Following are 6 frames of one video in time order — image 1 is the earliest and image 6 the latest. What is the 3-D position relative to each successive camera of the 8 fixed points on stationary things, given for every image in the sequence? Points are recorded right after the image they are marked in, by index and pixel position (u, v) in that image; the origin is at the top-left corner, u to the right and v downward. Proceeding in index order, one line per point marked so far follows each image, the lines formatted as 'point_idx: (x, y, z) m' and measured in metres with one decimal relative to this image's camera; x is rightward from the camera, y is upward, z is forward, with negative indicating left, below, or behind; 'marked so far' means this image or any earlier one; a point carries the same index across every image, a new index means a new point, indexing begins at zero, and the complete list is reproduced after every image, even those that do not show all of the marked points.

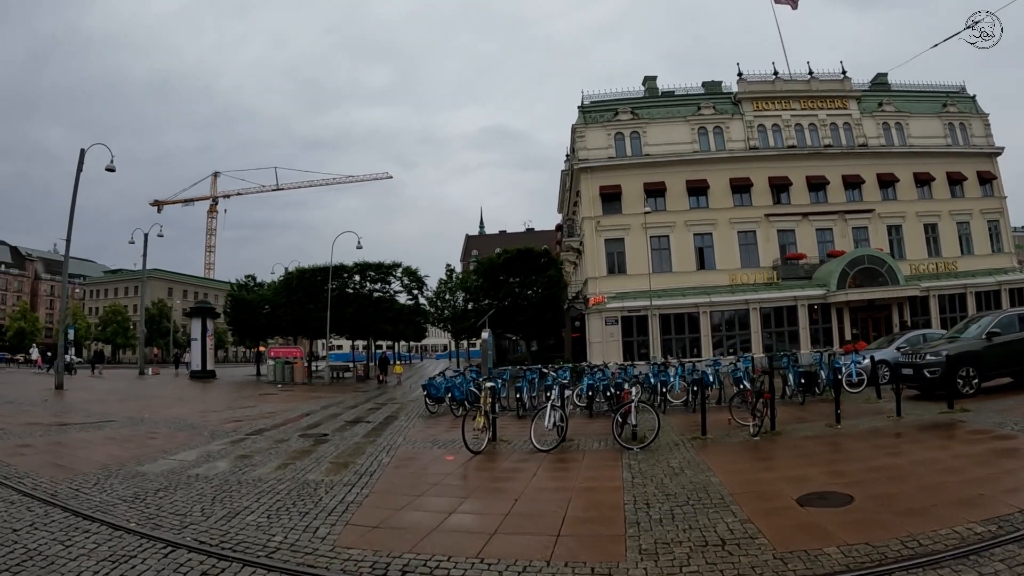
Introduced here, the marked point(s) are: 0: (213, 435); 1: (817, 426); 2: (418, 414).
0: (-5.8, -2.8, +10.7) m
1: (+6.0, -2.7, +10.8) m
2: (-2.1, -2.9, +12.6) m
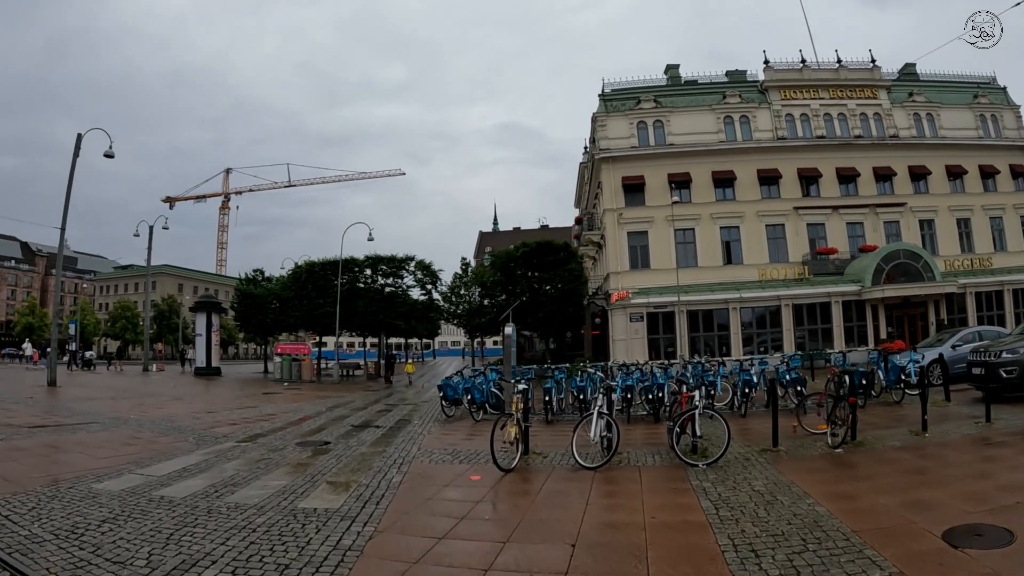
0: (-5.3, -2.6, +9.4) m
1: (+6.5, -2.5, +9.3) m
2: (-1.6, -2.7, +11.3) m
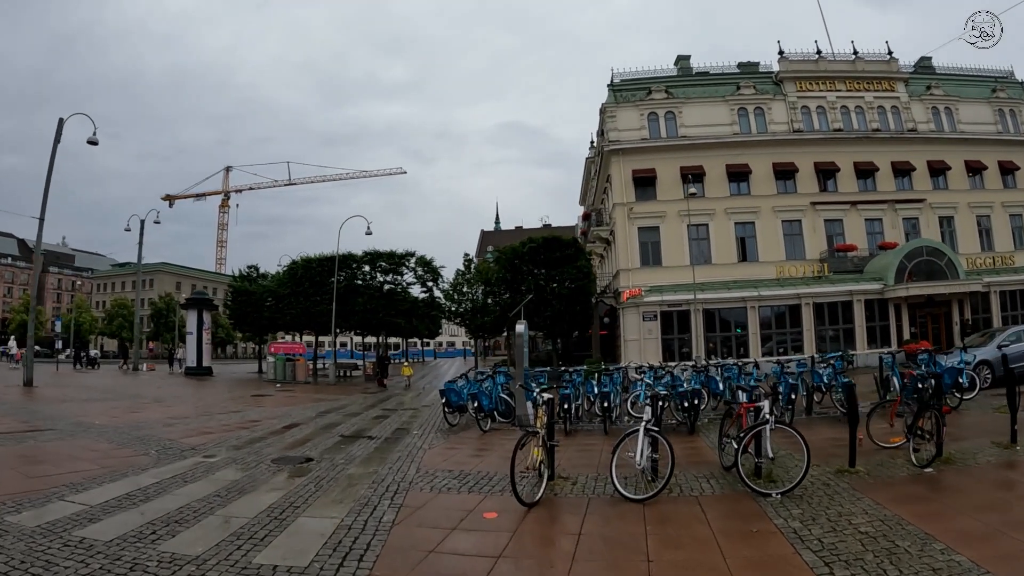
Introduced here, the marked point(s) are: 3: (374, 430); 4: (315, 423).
0: (-5.1, -2.4, +8.1) m
1: (+6.7, -2.3, +7.9) m
2: (-1.4, -2.5, +9.9) m
3: (-2.4, -2.5, +9.8) m
4: (-3.9, -2.7, +10.9) m
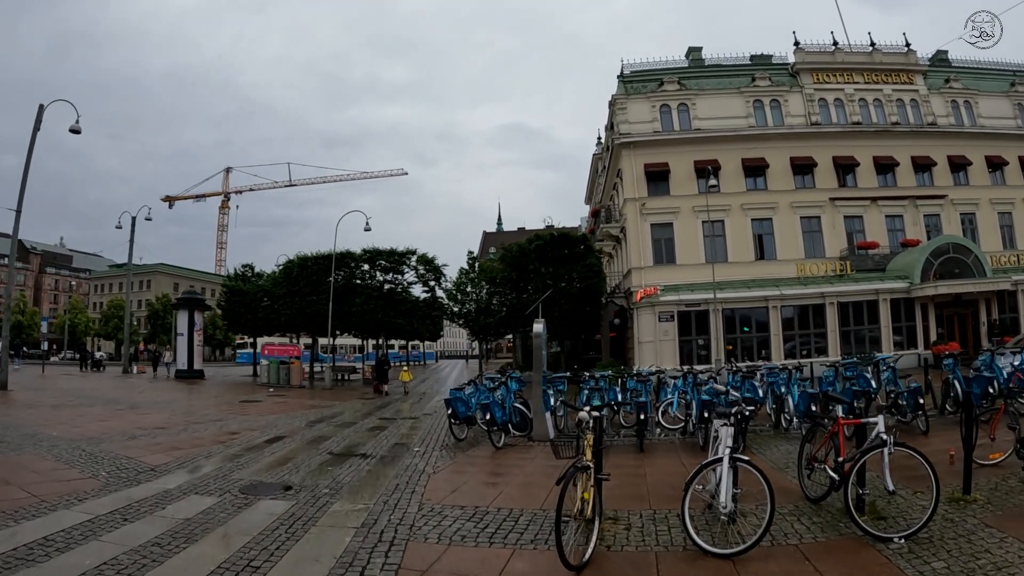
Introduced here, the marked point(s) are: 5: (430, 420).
0: (-4.8, -2.3, +6.7) m
1: (+7.0, -2.2, +6.5) m
2: (-1.1, -2.4, +8.6) m
3: (-2.2, -2.4, +8.4) m
4: (-3.6, -2.6, +9.6) m
5: (-1.7, -2.7, +11.4) m
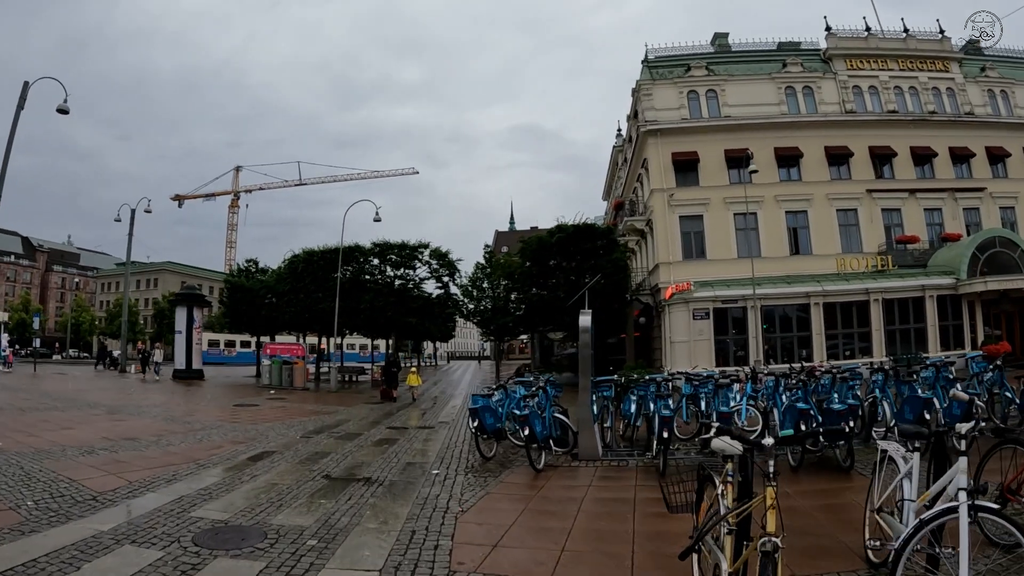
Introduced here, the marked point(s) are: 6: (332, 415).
0: (-4.3, -2.1, +5.1) m
1: (+7.5, -2.0, +4.7) m
2: (-0.6, -2.2, +6.9) m
3: (-1.7, -2.2, +6.8) m
4: (-3.1, -2.3, +8.0) m
5: (-1.1, -2.5, +9.7) m
6: (-4.2, -3.0, +13.1) m
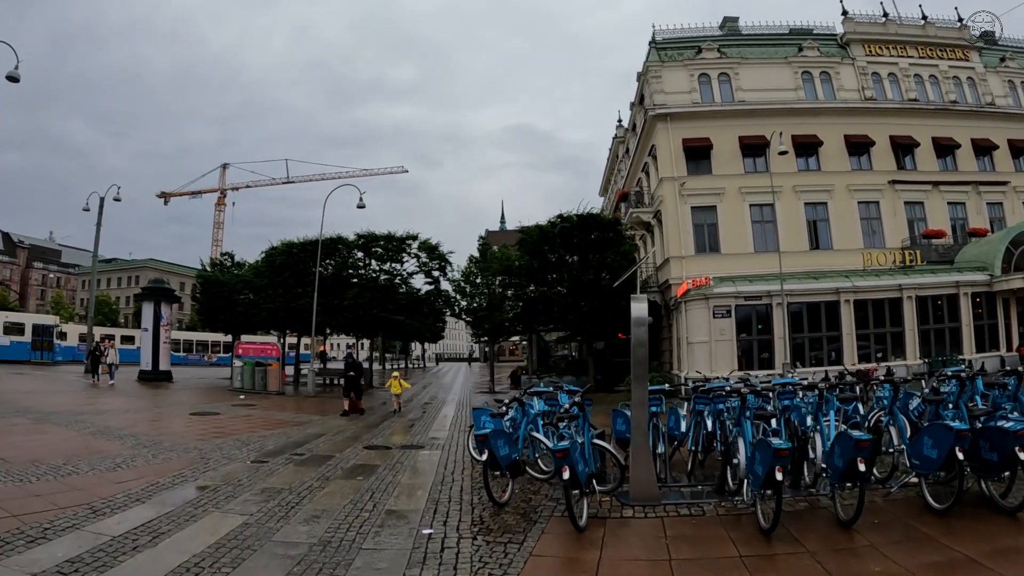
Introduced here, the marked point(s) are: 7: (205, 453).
0: (-4.1, -1.8, +3.0) m
1: (+7.7, -1.8, +2.7) m
2: (-0.4, -1.9, +4.8) m
3: (-1.4, -1.9, +4.7) m
4: (-2.9, -2.1, +5.9) m
5: (-0.9, -2.2, +7.7) m
6: (-4.1, -2.7, +11.0) m
7: (-4.3, -2.3, +7.8) m
